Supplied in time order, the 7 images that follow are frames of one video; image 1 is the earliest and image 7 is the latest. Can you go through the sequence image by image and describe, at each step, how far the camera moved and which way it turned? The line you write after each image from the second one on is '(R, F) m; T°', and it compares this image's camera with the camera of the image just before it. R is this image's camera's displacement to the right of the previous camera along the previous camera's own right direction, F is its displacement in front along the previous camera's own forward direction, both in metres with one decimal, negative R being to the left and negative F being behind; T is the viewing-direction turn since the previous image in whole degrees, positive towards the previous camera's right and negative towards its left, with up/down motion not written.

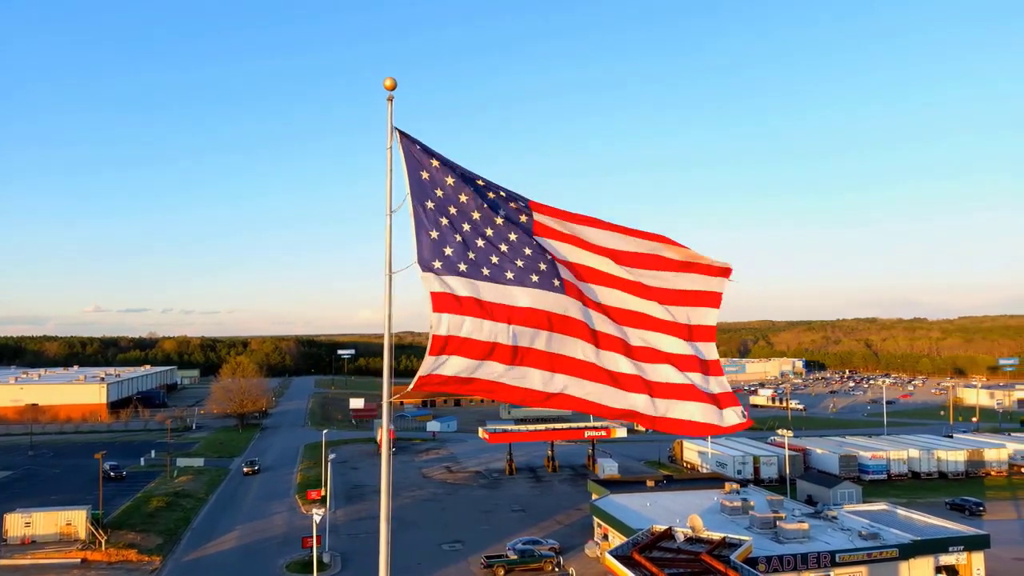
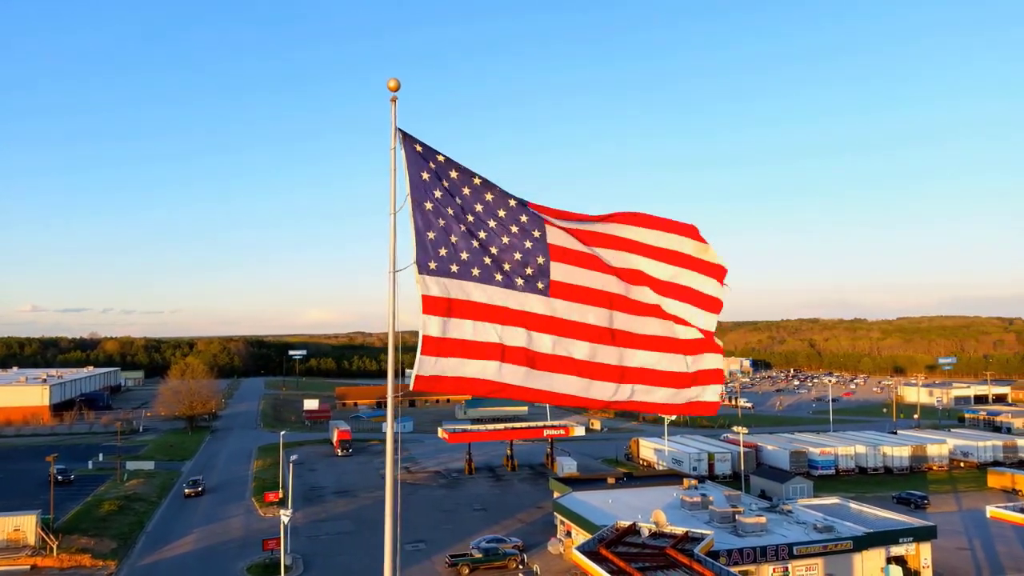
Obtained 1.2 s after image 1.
(-0.3, 0.0) m; +4°
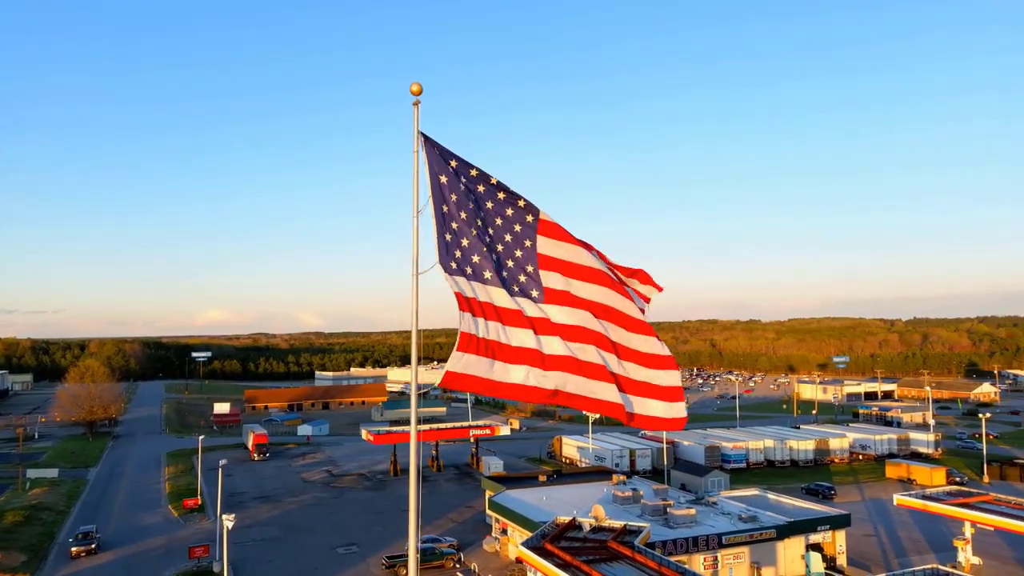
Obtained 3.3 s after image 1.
(-0.6, 0.0) m; +7°
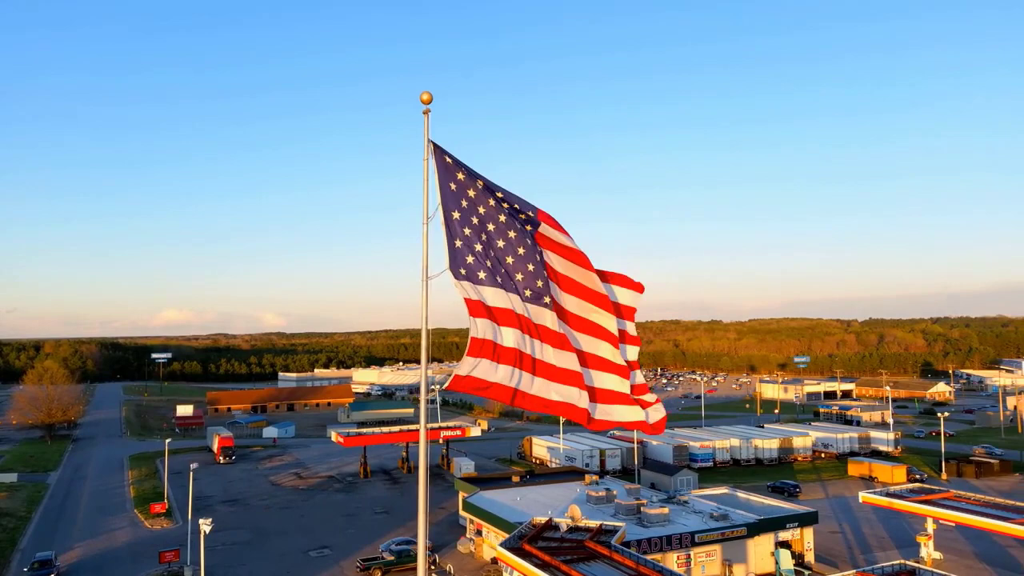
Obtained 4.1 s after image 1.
(-0.2, -0.1) m; +3°
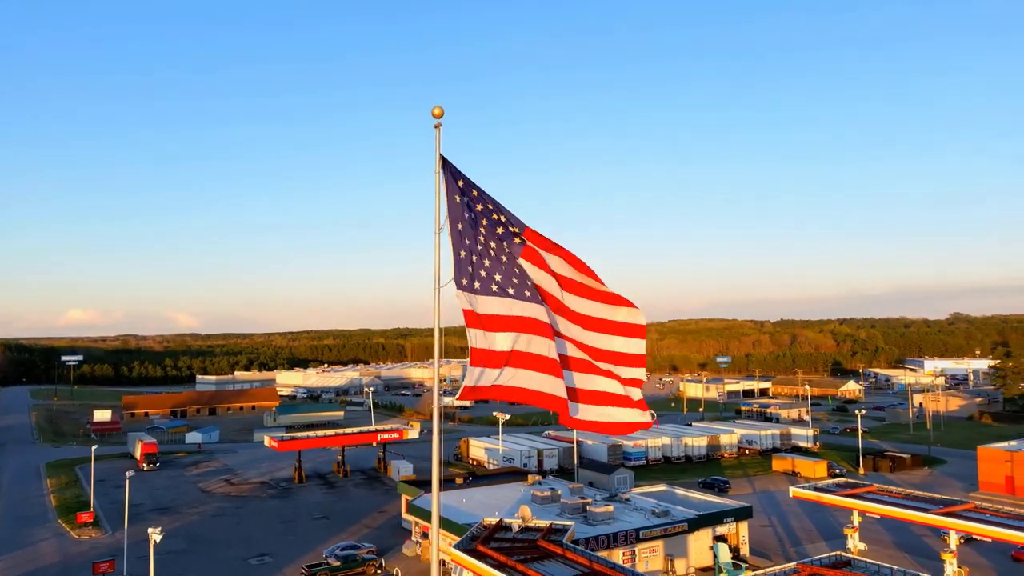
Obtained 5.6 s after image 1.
(-0.5, -0.1) m; +5°
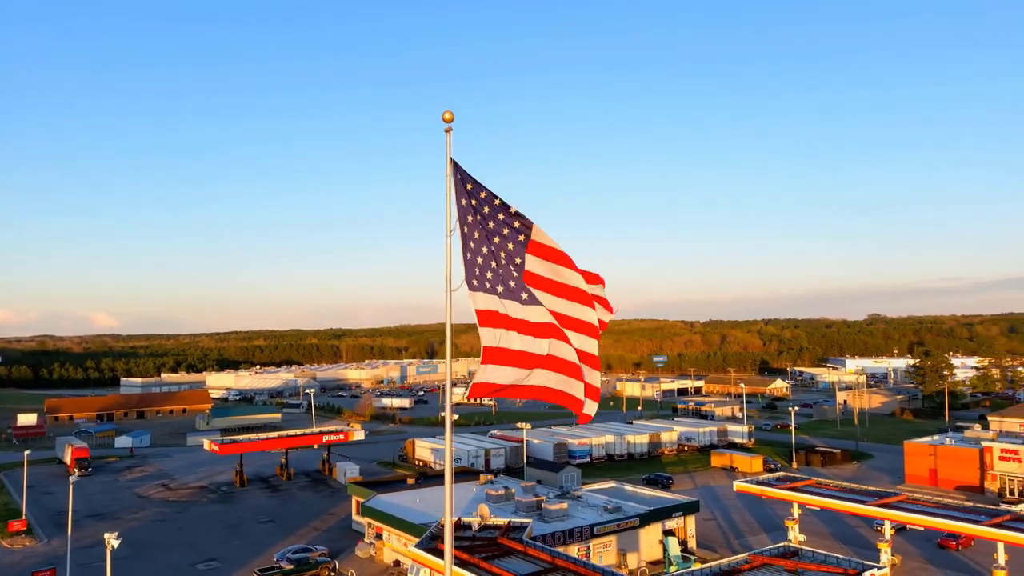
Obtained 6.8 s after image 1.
(-0.5, -0.1) m; +5°
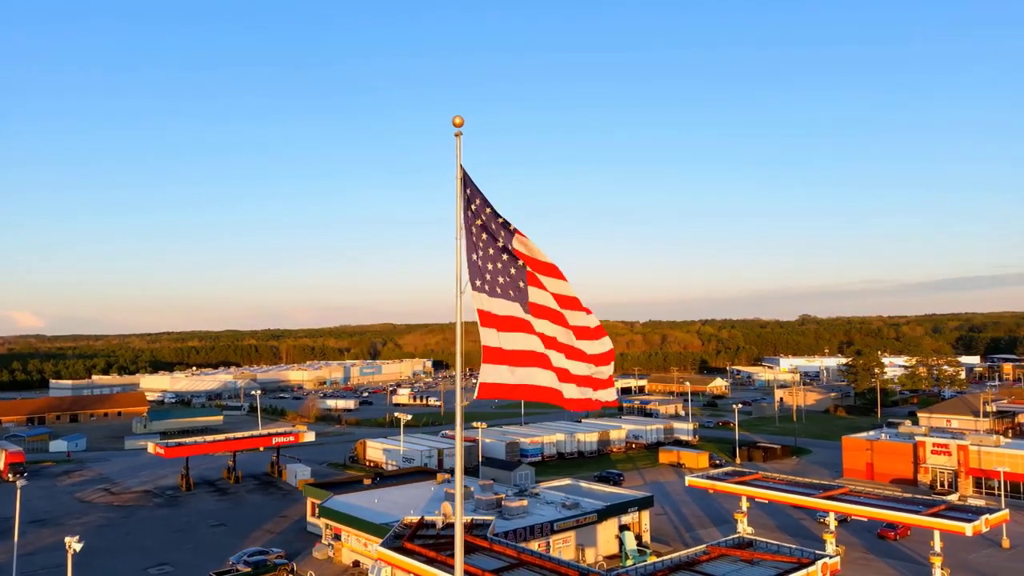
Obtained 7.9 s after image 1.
(-0.4, -0.2) m; +4°
